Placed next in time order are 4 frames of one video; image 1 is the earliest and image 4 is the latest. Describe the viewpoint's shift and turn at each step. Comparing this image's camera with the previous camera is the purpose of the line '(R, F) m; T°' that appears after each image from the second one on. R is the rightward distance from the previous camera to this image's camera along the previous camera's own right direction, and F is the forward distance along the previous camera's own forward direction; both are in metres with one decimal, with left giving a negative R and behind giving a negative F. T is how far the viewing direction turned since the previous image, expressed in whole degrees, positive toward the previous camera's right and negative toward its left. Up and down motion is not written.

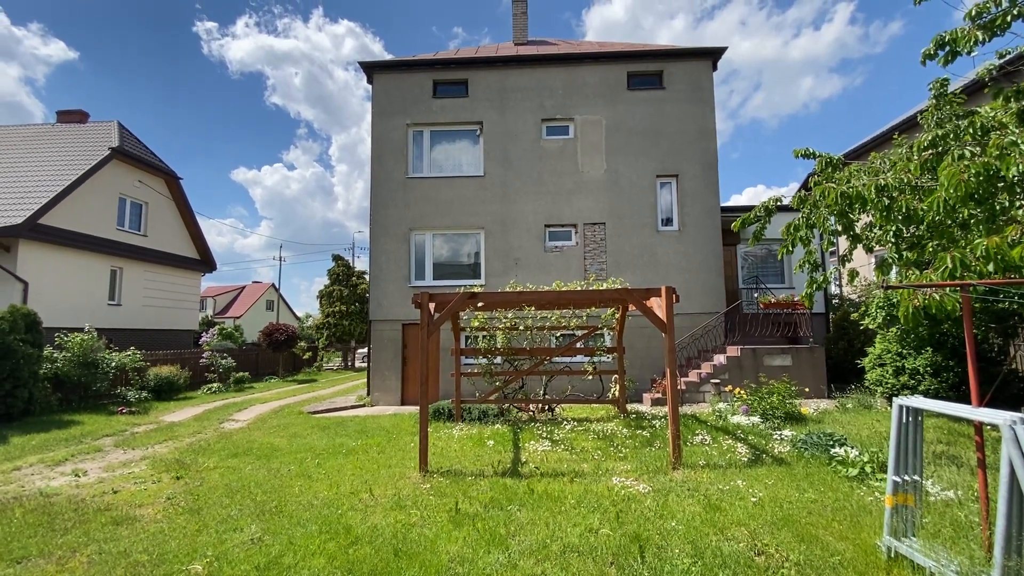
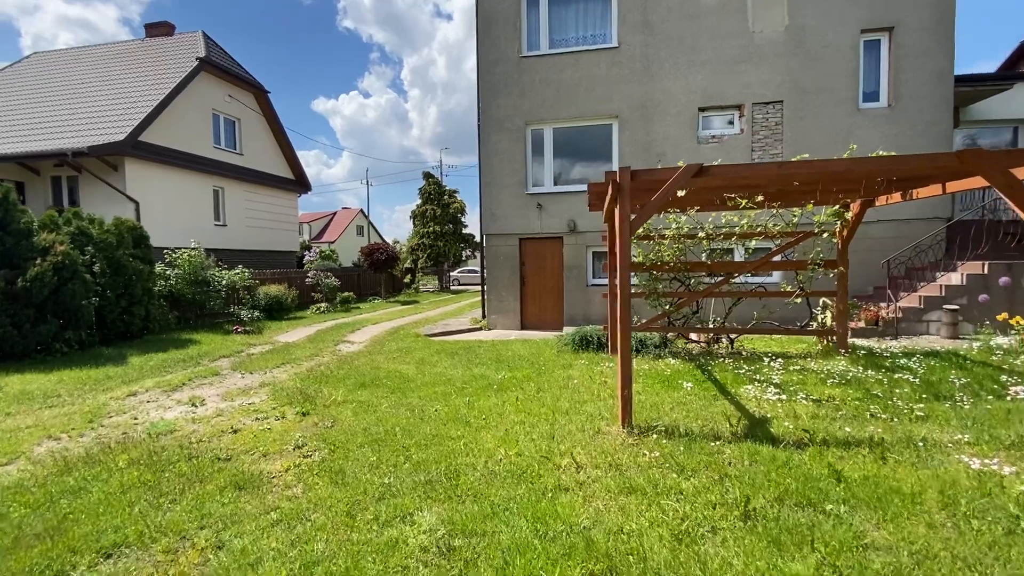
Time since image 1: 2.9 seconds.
(-1.4, +1.9) m; -9°
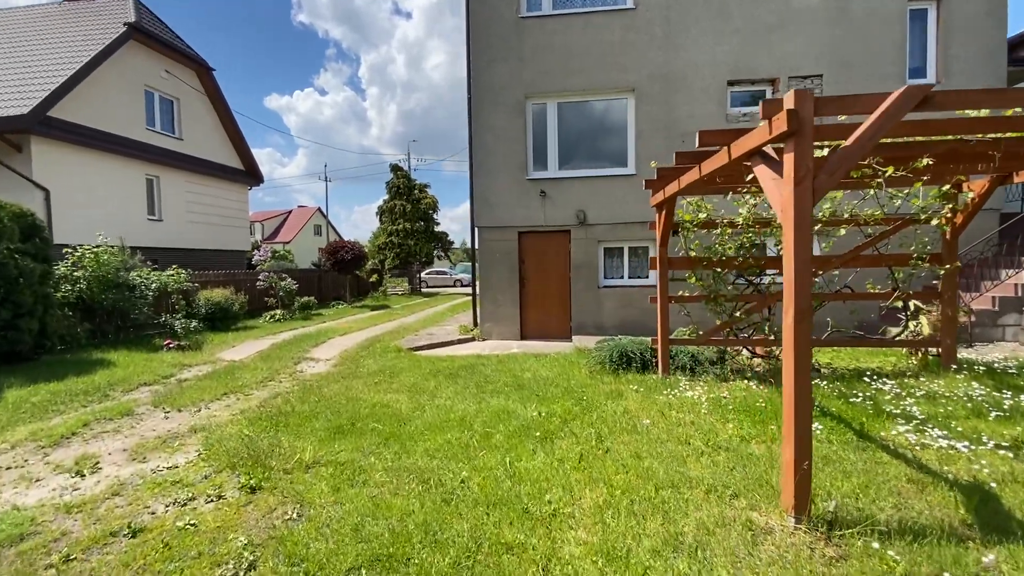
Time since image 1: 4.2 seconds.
(-0.7, +1.7) m; +5°
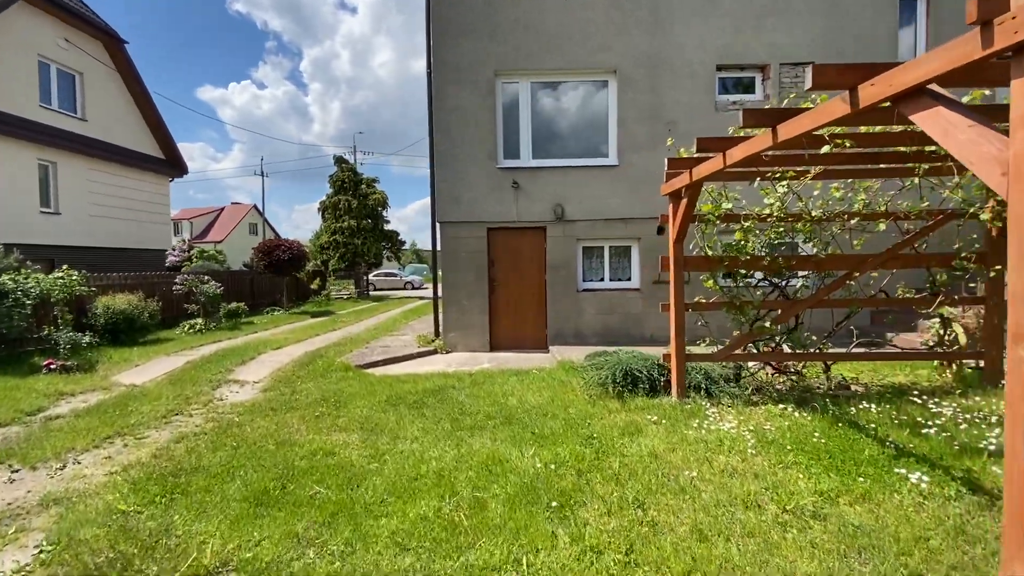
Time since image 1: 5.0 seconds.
(-0.3, +1.2) m; +6°
